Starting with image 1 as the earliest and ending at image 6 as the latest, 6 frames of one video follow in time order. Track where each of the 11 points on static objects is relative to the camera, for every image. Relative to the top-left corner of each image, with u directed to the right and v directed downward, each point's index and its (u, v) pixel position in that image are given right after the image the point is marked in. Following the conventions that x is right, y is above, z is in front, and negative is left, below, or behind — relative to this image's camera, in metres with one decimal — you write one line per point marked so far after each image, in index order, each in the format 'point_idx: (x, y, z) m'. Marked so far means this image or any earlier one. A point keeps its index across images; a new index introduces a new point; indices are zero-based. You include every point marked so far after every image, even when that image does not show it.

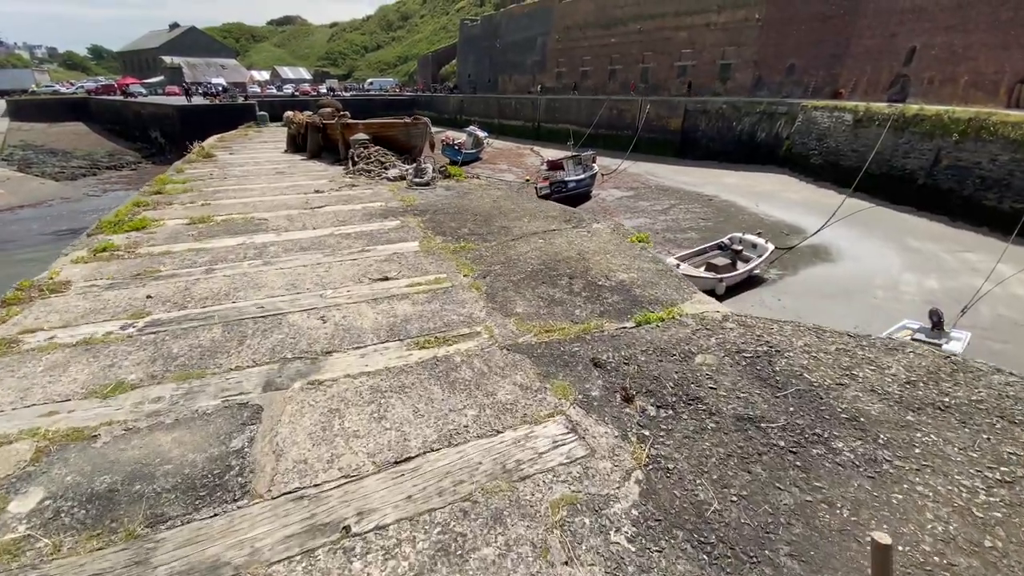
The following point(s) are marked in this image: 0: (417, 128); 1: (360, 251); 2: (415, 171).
0: (-2.2, +3.7, +11.3) m
1: (-1.8, +0.4, +5.7) m
2: (-1.9, +2.3, +9.5) m
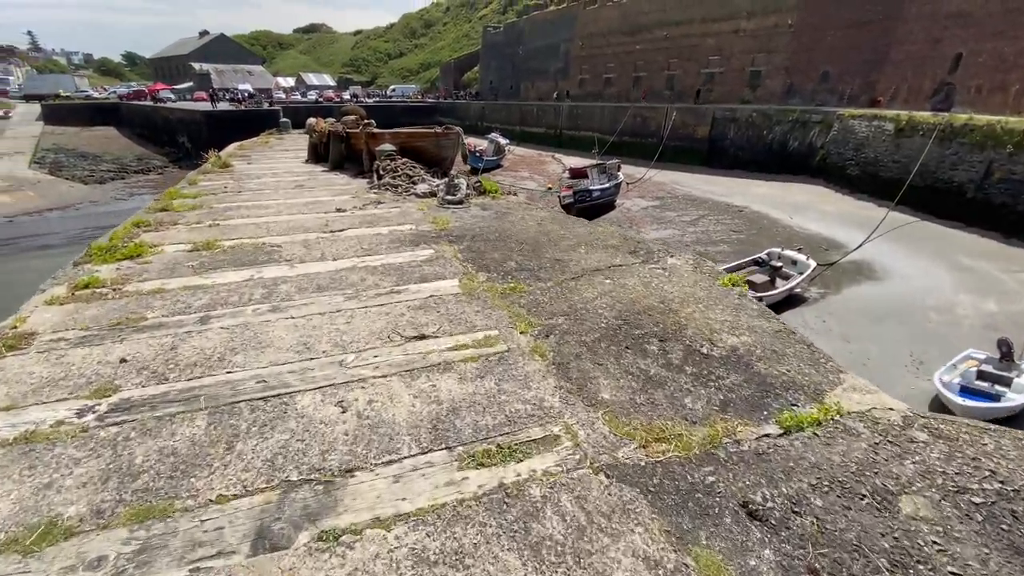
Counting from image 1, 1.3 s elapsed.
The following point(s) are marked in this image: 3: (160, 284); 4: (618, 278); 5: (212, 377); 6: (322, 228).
0: (-1.4, +3.2, +10.3) m
1: (-1.2, 0.0, +4.7) m
2: (-1.2, +1.8, +8.5) m
3: (-3.5, 0.0, +4.8) m
4: (+1.1, +0.1, +4.9) m
5: (-2.1, -0.6, +3.3) m
6: (-2.7, +0.8, +6.7) m
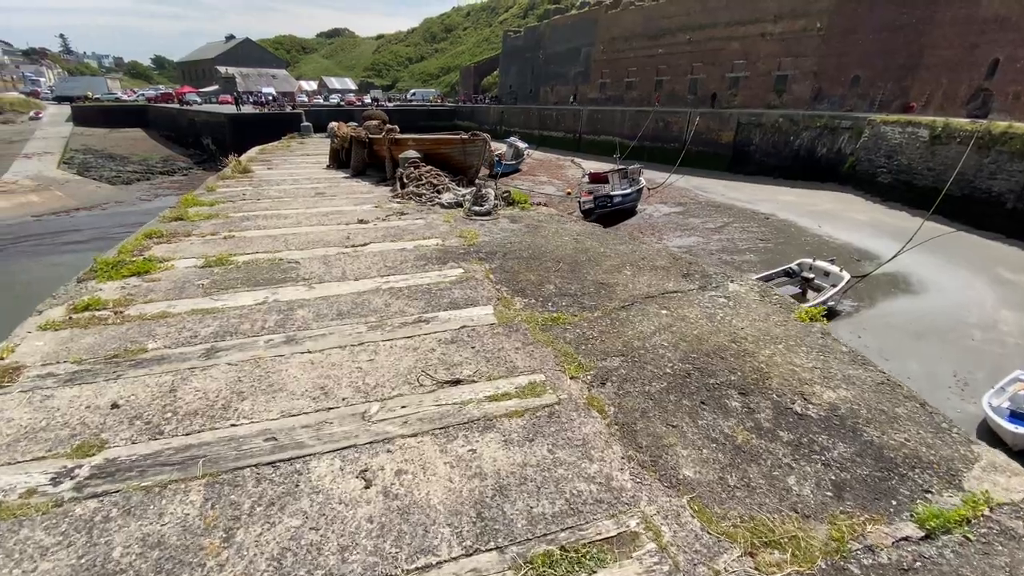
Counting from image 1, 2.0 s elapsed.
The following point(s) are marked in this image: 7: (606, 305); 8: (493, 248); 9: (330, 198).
0: (-0.8, +2.9, +9.8) m
1: (-0.9, -0.3, +4.1) m
2: (-0.6, +1.5, +8.0) m
3: (-3.2, -0.2, +4.4) m
4: (+1.5, -0.2, +4.3) m
5: (-1.7, -0.8, +2.8) m
6: (-2.2, +0.6, +6.2) m
7: (+0.8, -0.2, +4.4) m
8: (-0.3, +0.5, +6.2) m
9: (-3.4, +1.6, +8.9) m
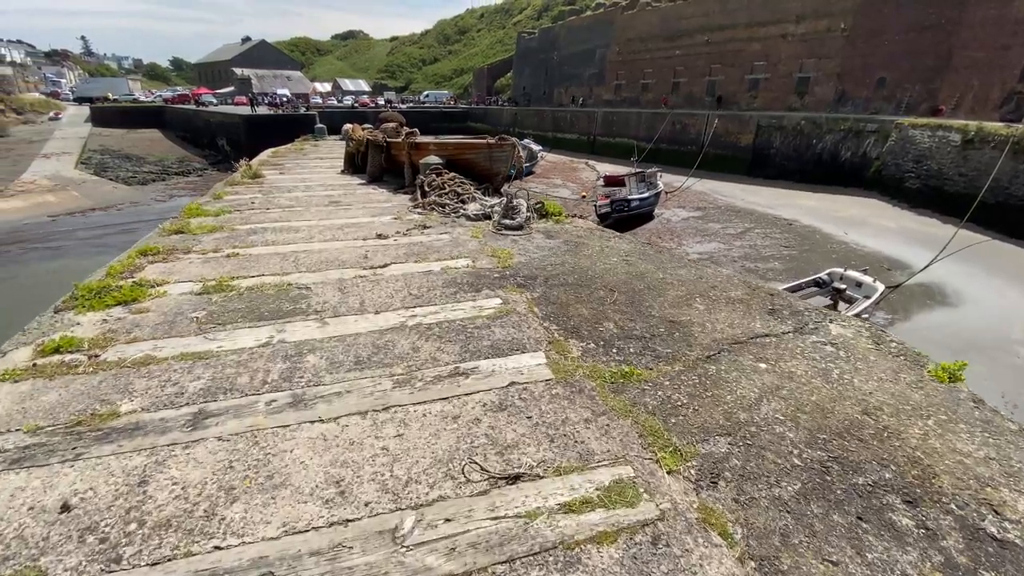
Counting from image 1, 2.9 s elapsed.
0: (-0.2, +2.6, +9.0) m
1: (-0.4, -0.6, +3.3) m
2: (-0.1, +1.2, +7.2) m
3: (-2.7, -0.5, +3.6) m
4: (+1.9, -0.5, +3.4) m
5: (-1.4, -1.1, +2.0) m
6: (-1.7, +0.3, +5.5) m
7: (+1.3, -0.5, +3.5) m
8: (+0.2, +0.2, +5.3) m
9: (-2.8, +1.3, +8.1) m
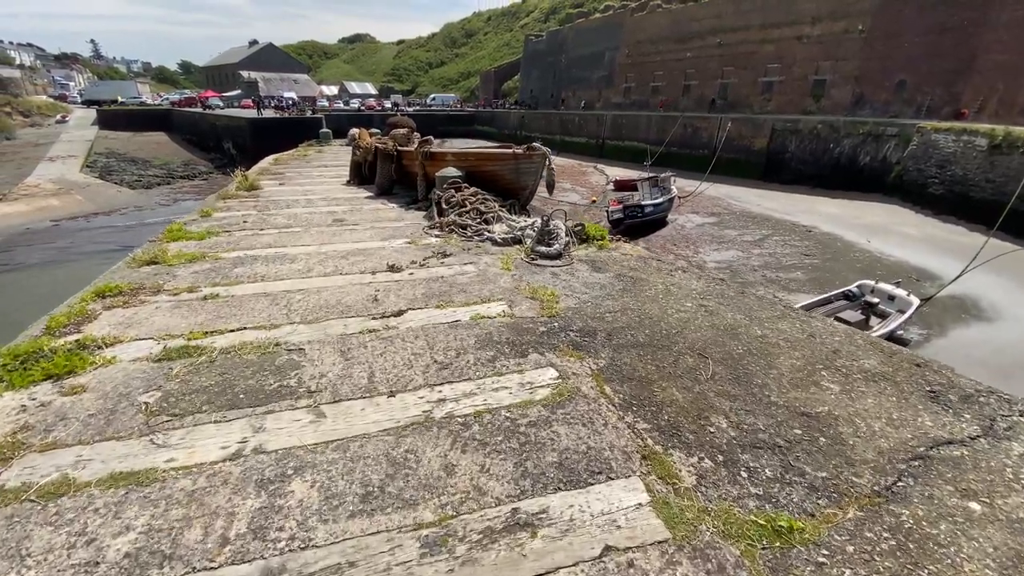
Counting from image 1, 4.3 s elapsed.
0: (+0.3, +2.1, +7.9) m
1: (0.0, -1.1, +2.2) m
2: (+0.3, +0.7, +6.1) m
3: (-2.3, -0.9, +2.5) m
4: (+2.3, -1.0, +2.3) m
5: (-1.0, -1.6, +0.9) m
6: (-1.3, -0.2, +4.4) m
7: (+1.7, -1.0, +2.4) m
8: (+0.6, -0.3, +4.2) m
9: (-2.4, +0.9, +7.0) m
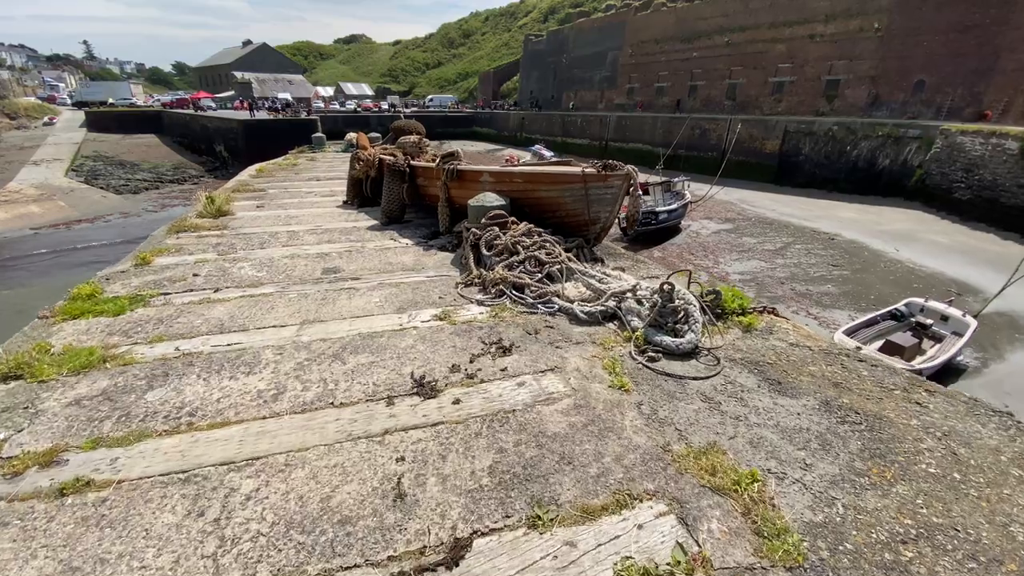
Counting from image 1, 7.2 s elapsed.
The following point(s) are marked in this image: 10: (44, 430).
0: (+1.0, +1.2, +5.6) m
1: (+0.8, -1.9, 0.0) m
2: (+1.1, -0.2, +3.8) m
3: (-1.5, -1.8, +0.2) m
4: (+3.1, -1.9, 0.0) m
5: (-0.2, -2.4, -1.4) m
6: (-0.5, -1.1, +2.1) m
7: (+2.5, -1.8, +0.1) m
8: (+1.4, -1.1, +2.0) m
9: (-1.6, 0.0, +4.8) m
10: (-2.6, -0.8, +2.8) m
